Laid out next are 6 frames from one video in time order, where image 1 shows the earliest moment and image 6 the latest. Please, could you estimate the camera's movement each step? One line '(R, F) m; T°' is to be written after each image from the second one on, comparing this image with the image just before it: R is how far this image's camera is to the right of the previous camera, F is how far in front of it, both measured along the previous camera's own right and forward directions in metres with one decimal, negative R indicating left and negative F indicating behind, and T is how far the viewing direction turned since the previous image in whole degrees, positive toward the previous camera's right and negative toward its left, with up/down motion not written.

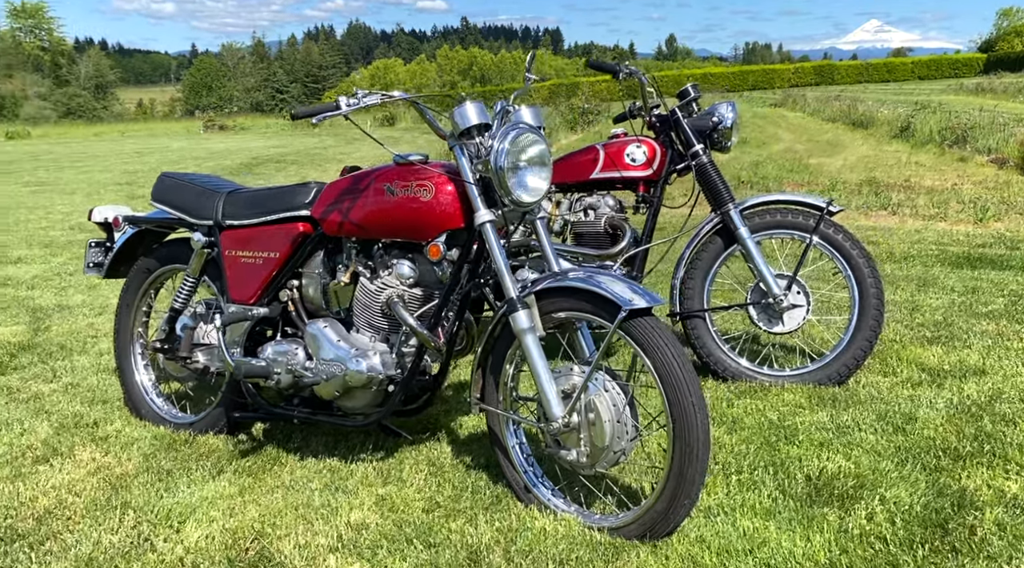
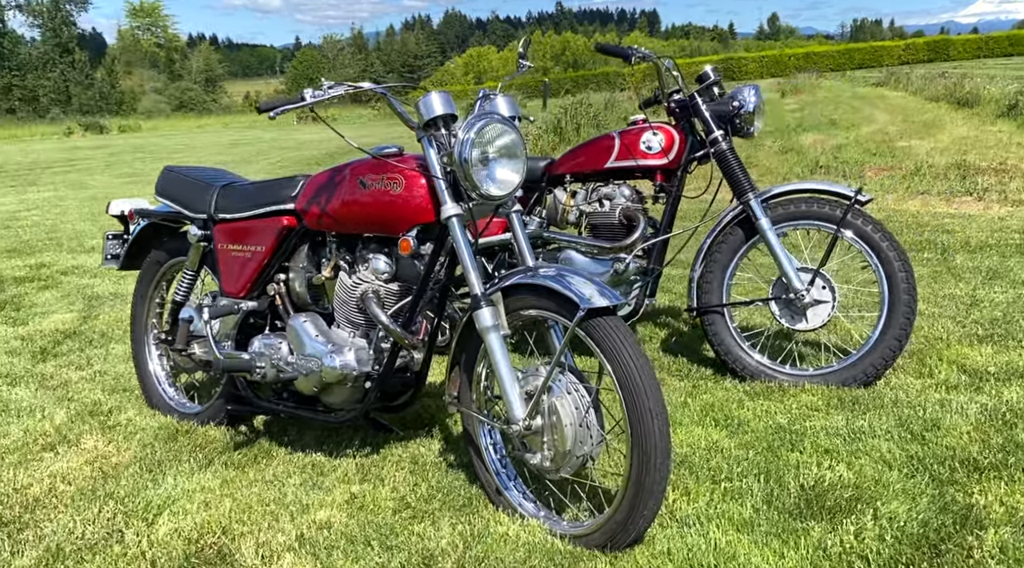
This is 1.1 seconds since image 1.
(+0.5, +0.1) m; -7°
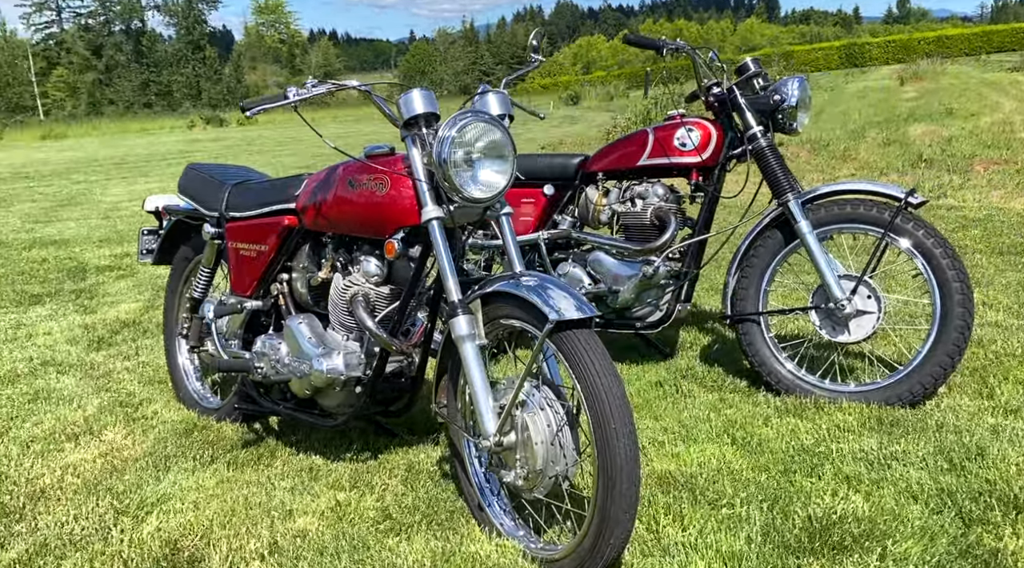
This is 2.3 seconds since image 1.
(+0.5, +0.2) m; -7°
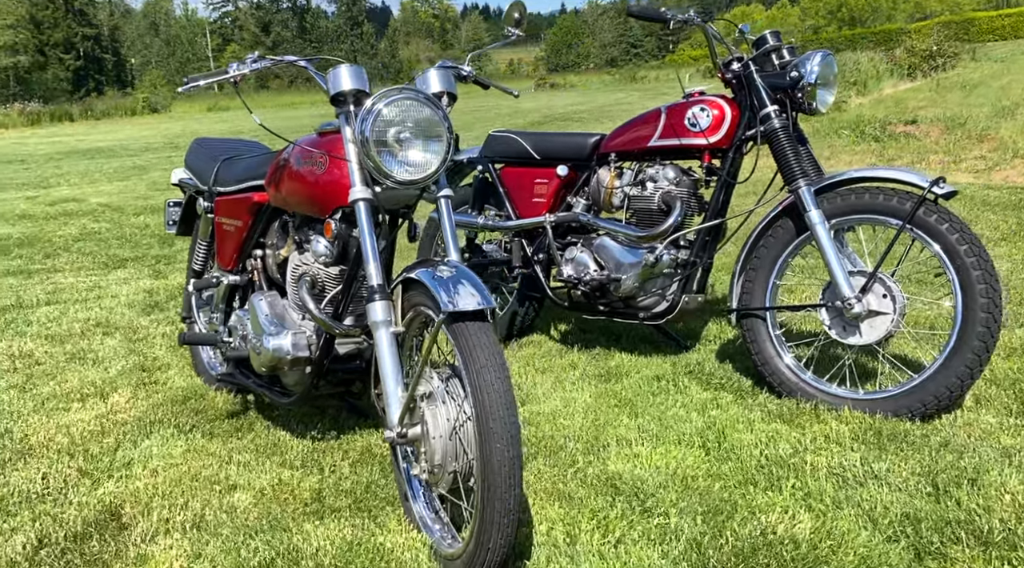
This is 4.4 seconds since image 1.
(+0.7, +0.2) m; -10°
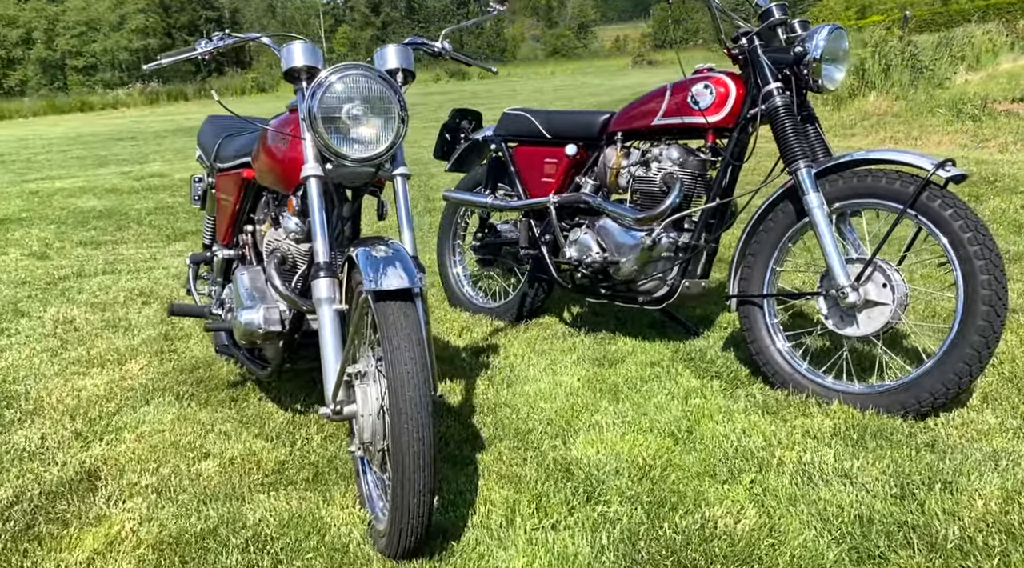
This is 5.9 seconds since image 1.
(+0.5, +0.1) m; -7°
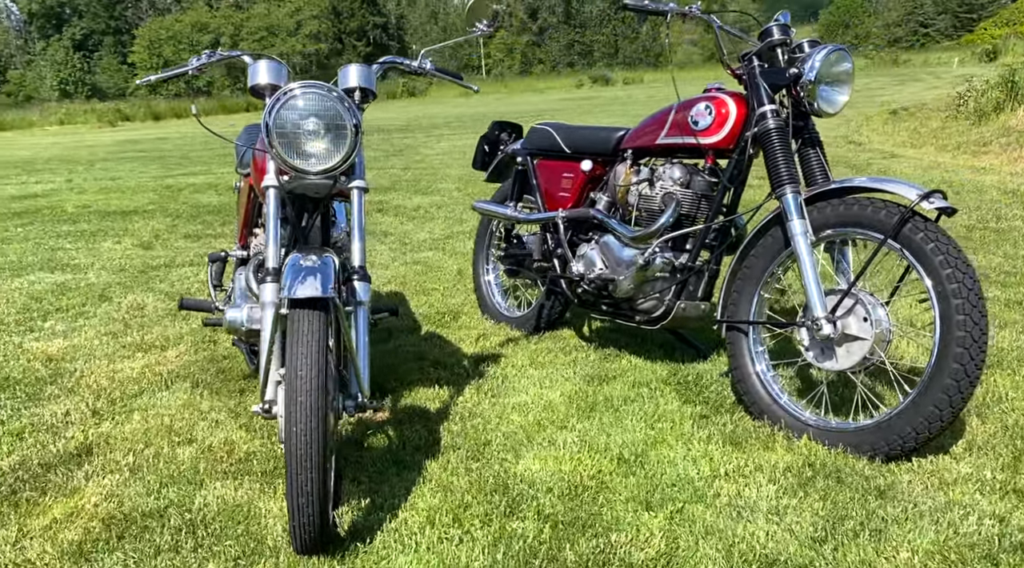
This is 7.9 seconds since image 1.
(+0.7, 0.0) m; -10°
